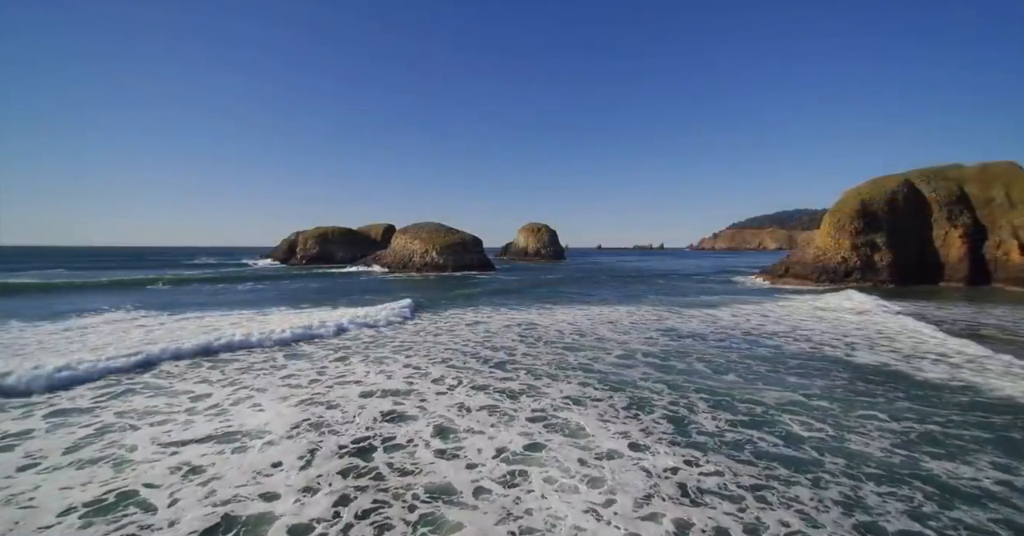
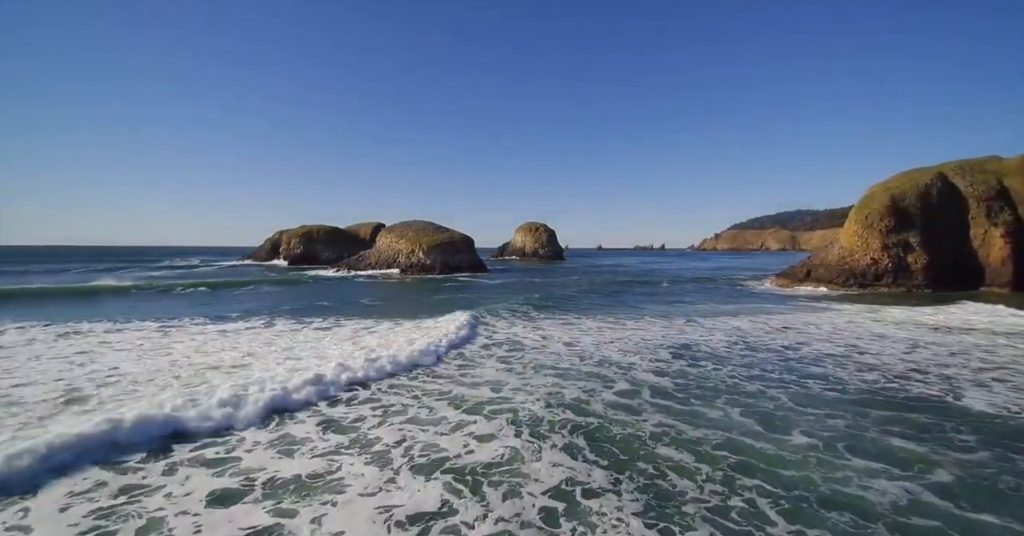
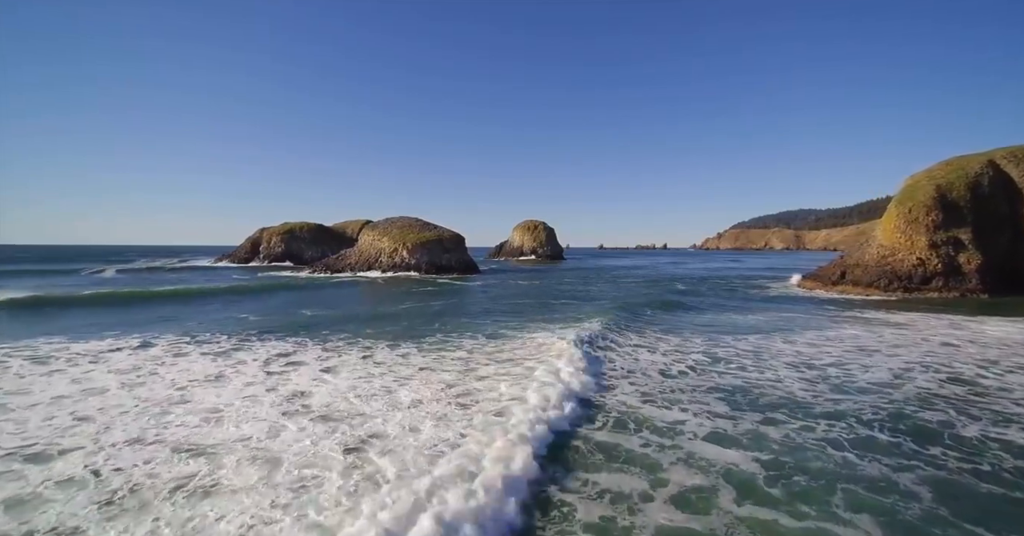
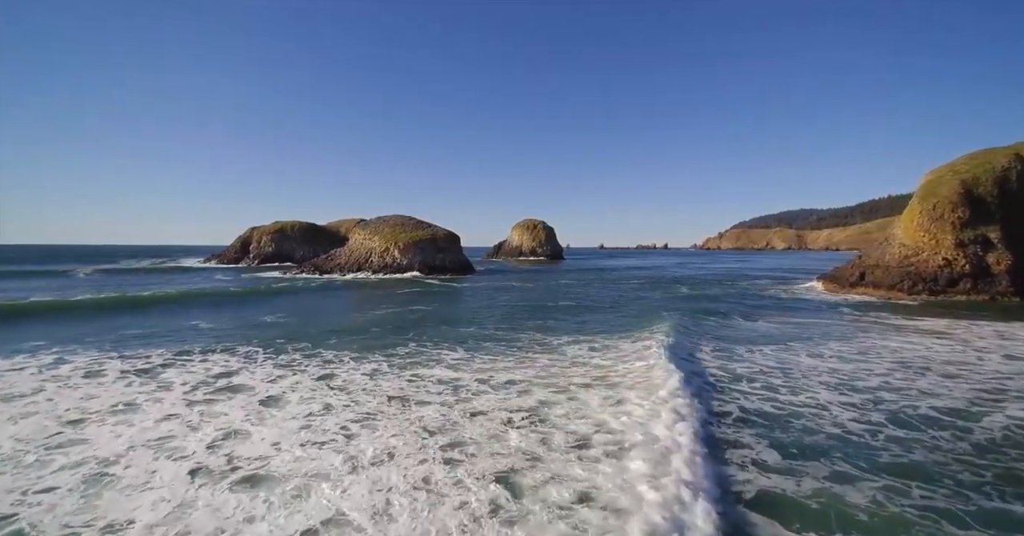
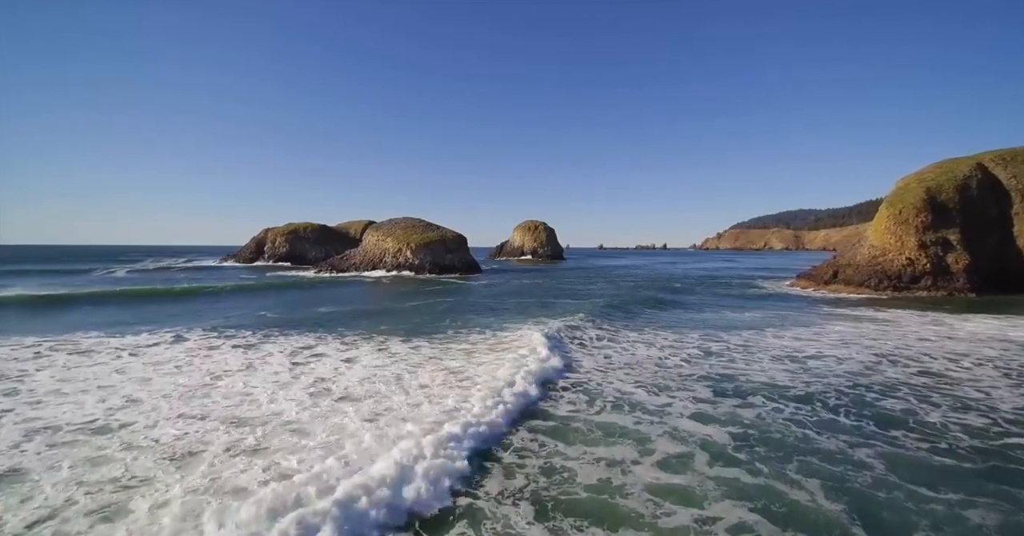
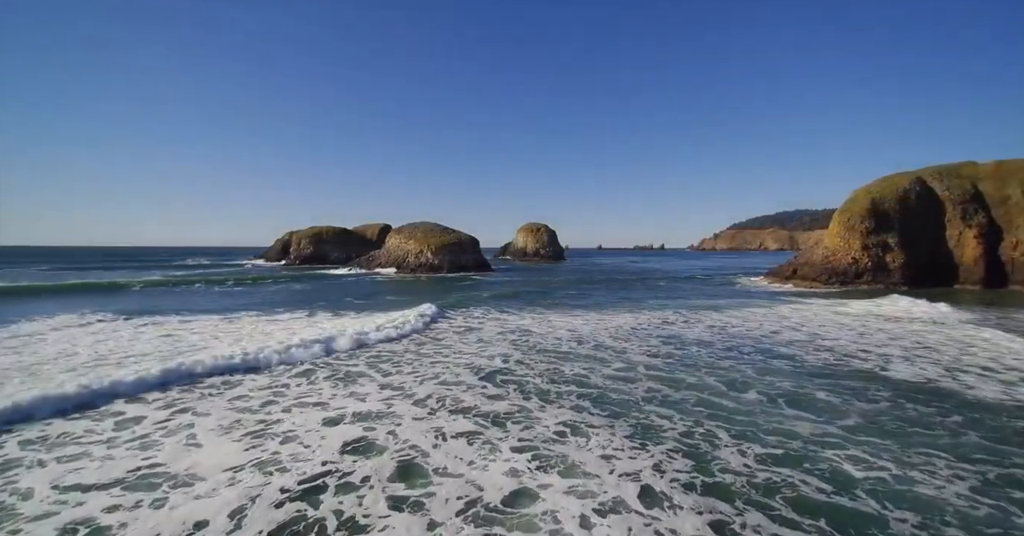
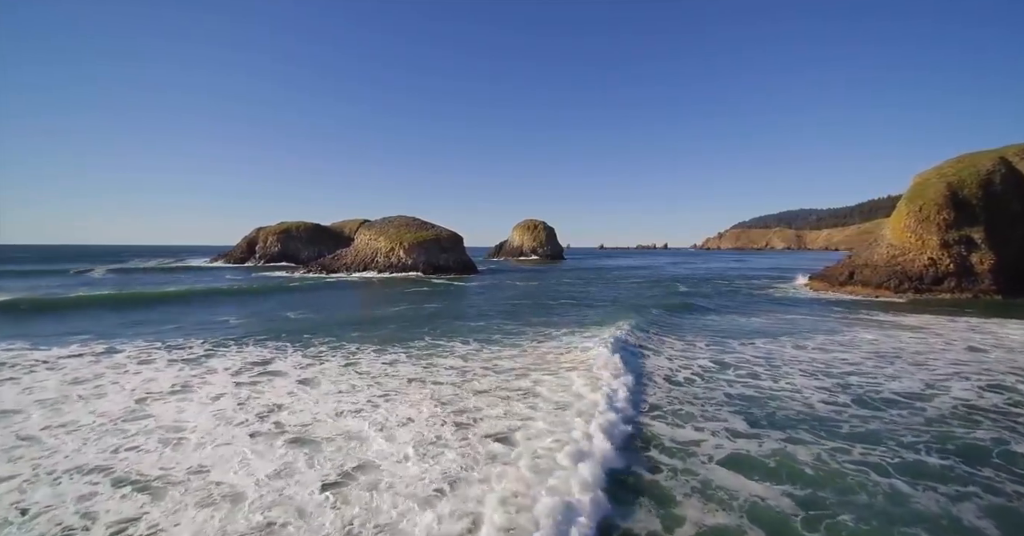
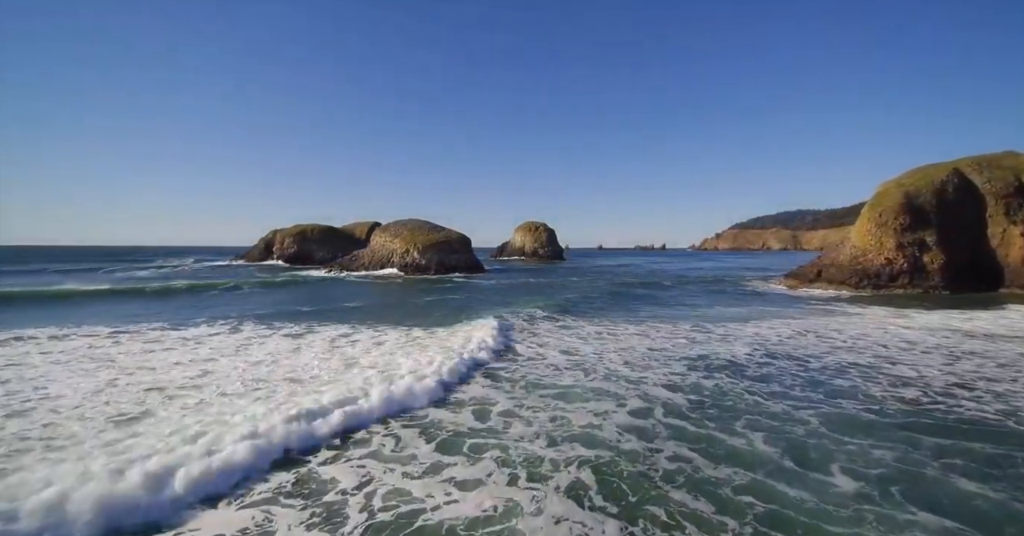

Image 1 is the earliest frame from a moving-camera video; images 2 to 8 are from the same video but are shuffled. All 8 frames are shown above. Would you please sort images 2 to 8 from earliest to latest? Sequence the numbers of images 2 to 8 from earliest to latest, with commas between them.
6, 2, 8, 5, 3, 7, 4
